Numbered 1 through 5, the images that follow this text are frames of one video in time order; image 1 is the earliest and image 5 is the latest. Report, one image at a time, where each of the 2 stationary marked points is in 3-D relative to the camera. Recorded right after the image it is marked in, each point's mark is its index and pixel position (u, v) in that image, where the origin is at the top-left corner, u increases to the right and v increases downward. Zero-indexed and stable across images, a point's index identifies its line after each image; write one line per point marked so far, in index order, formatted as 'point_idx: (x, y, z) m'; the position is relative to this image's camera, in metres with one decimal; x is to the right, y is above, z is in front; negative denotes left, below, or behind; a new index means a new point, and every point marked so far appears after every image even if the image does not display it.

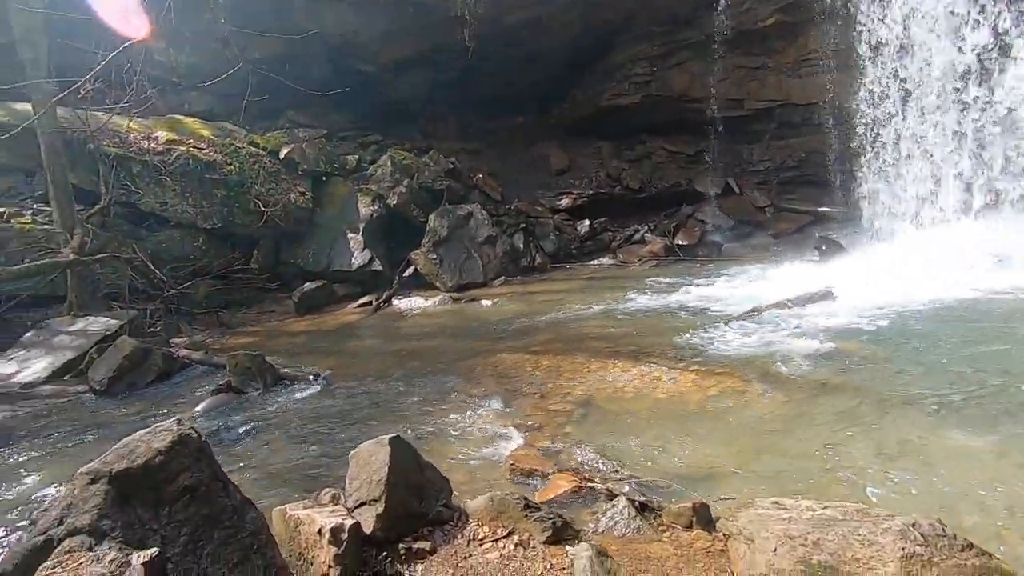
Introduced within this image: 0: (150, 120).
0: (-9.3, +4.3, +13.9) m
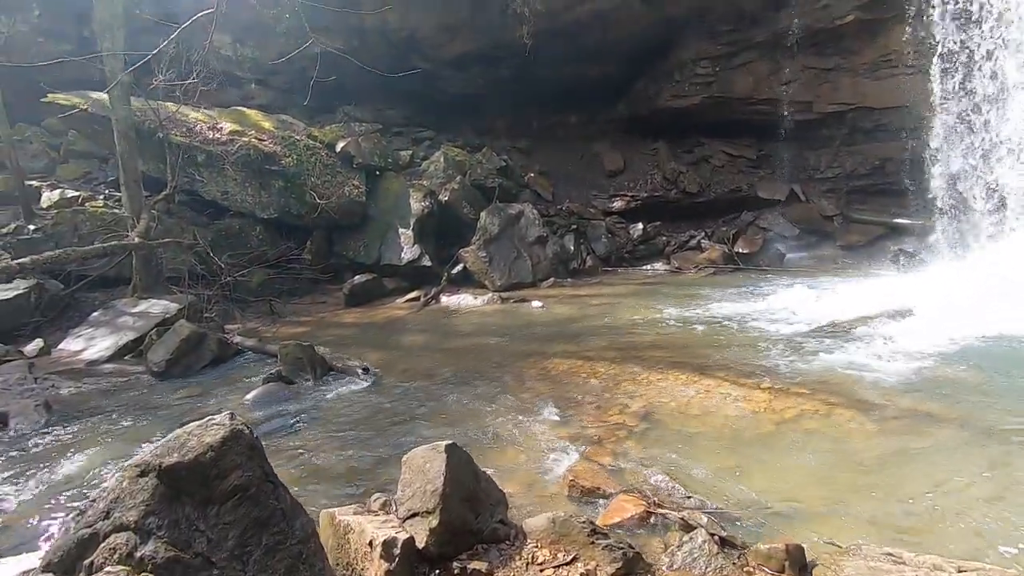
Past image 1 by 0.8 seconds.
0: (-7.8, +4.7, +14.3) m
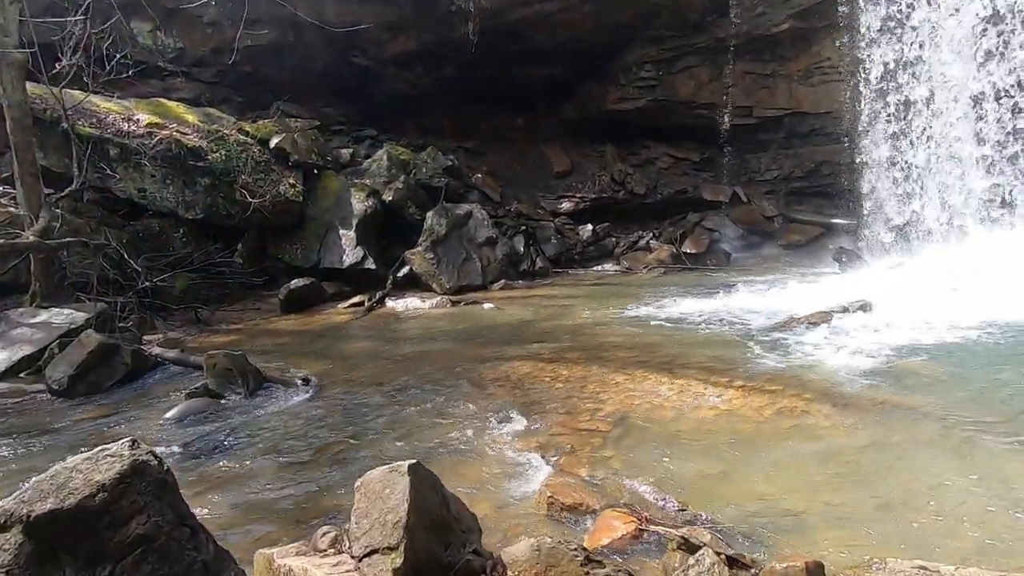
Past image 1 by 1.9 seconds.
0: (-9.2, +4.5, +13.0) m
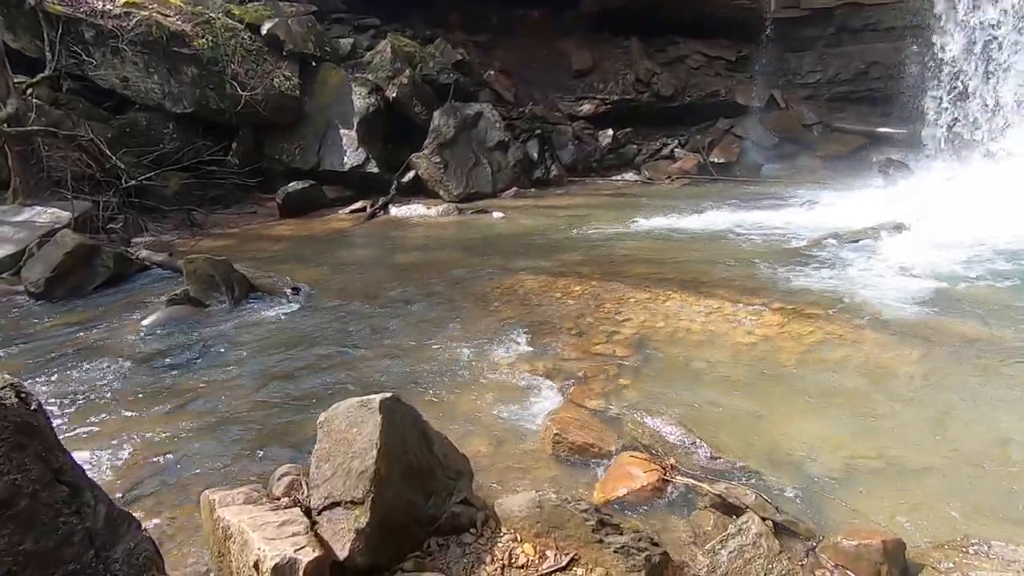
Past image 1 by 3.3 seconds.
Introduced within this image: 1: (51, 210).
0: (-8.8, +6.7, +11.7) m
1: (-7.1, +1.2, +8.2) m
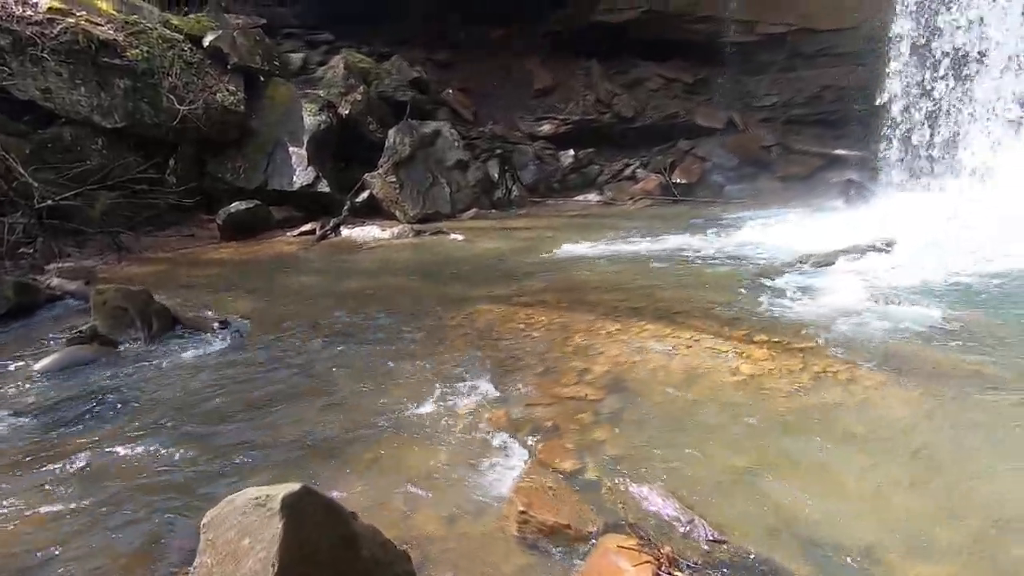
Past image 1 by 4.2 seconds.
0: (-9.7, +6.1, +10.7) m
1: (-7.6, +0.8, +7.2) m
